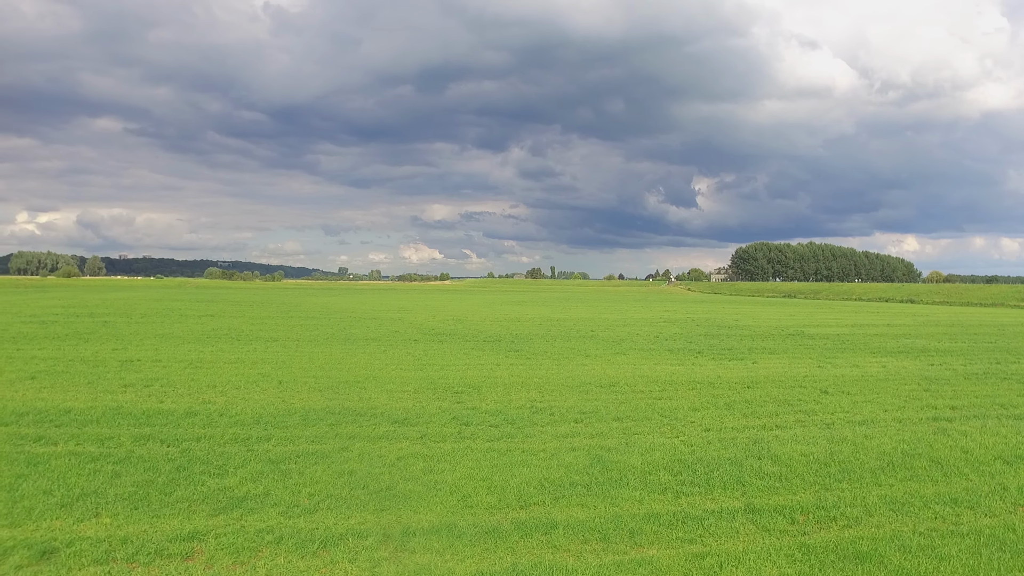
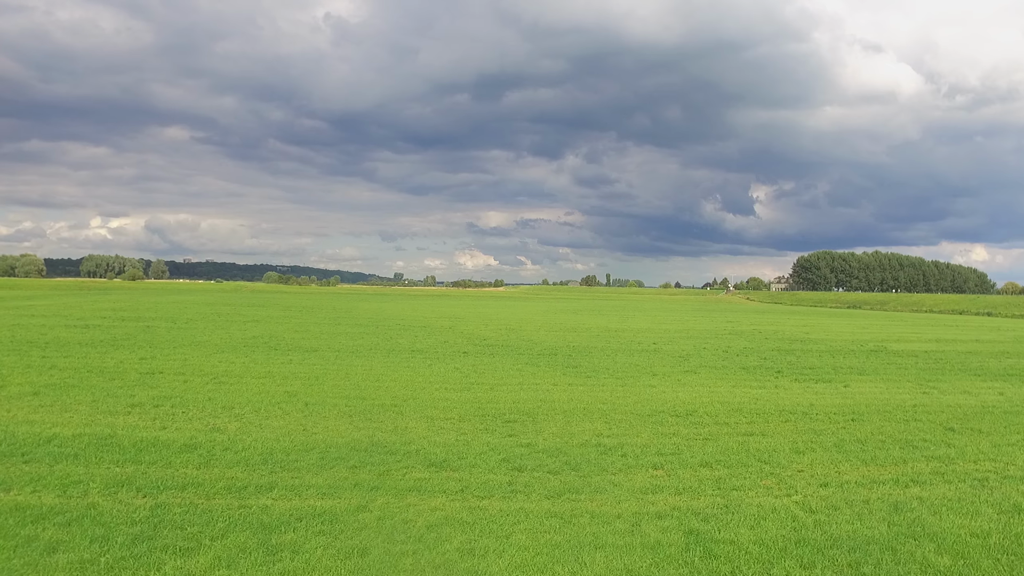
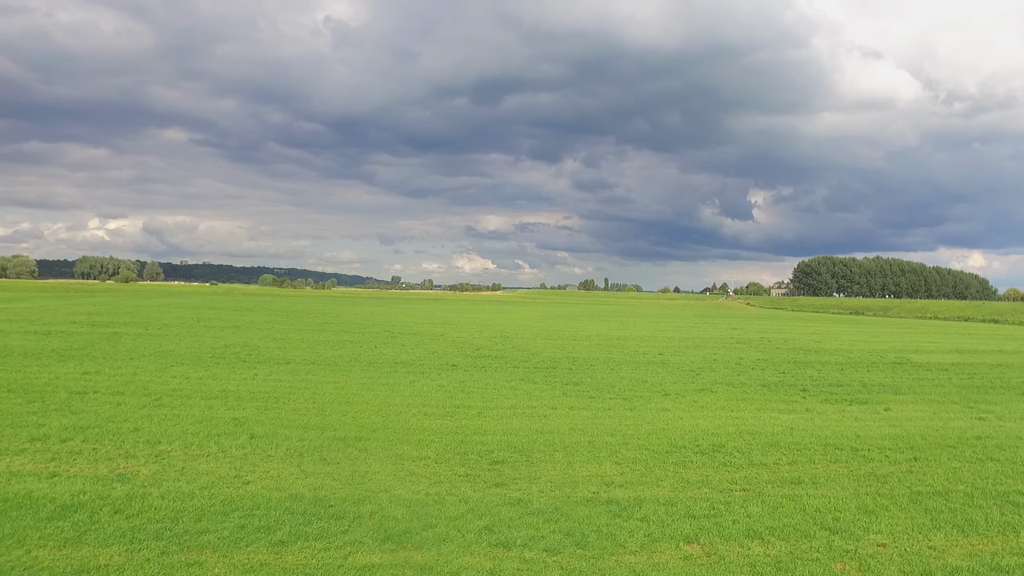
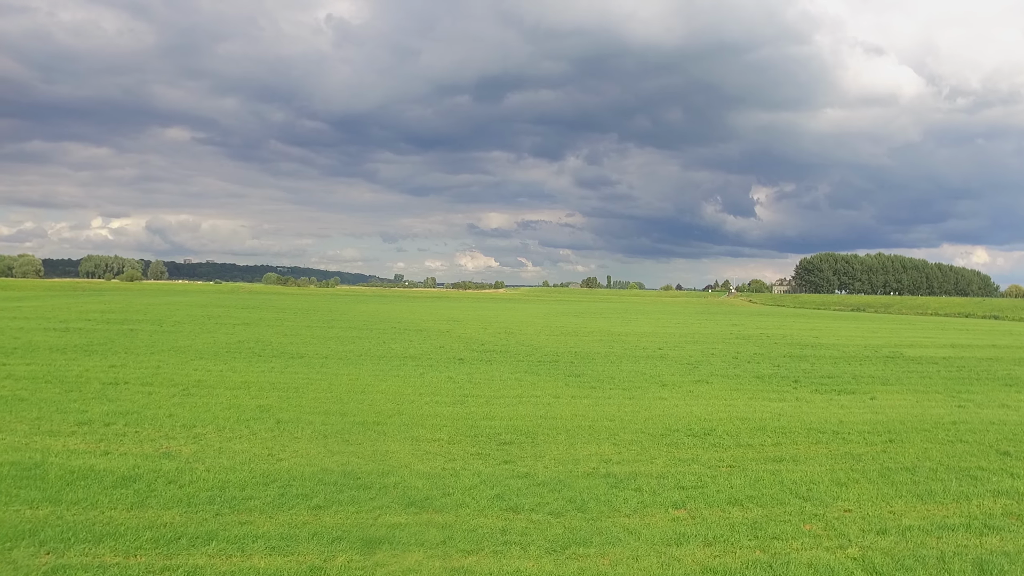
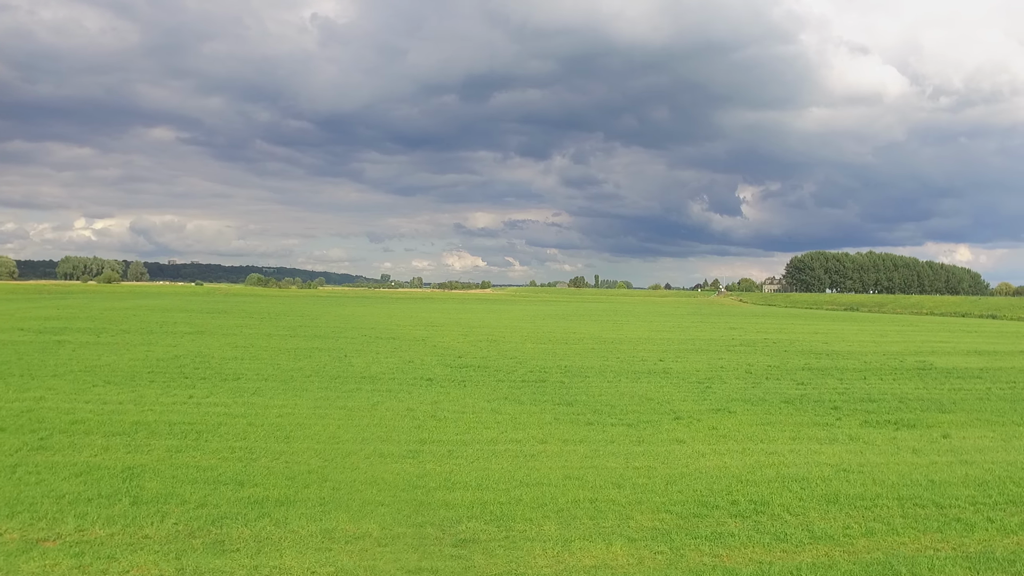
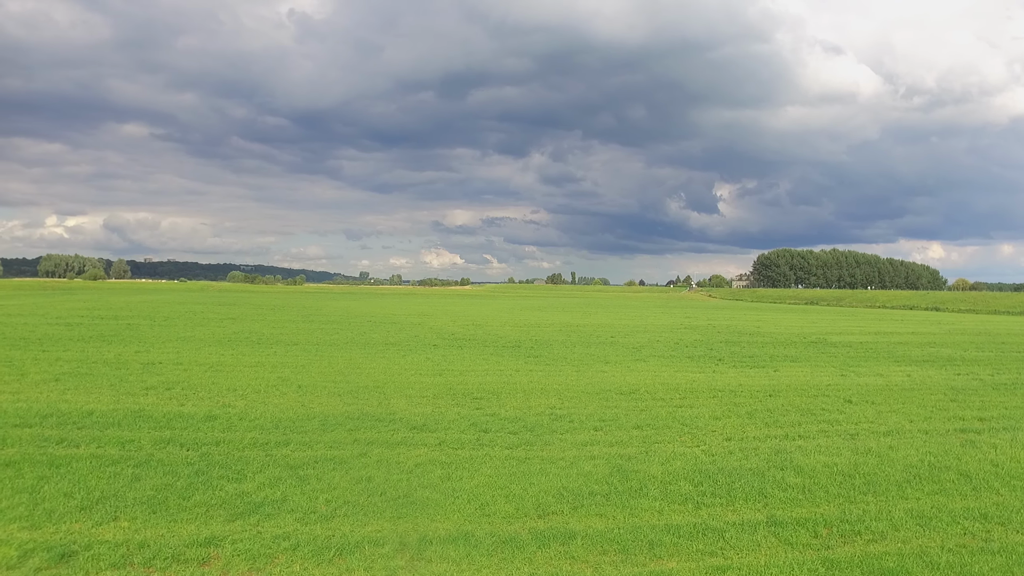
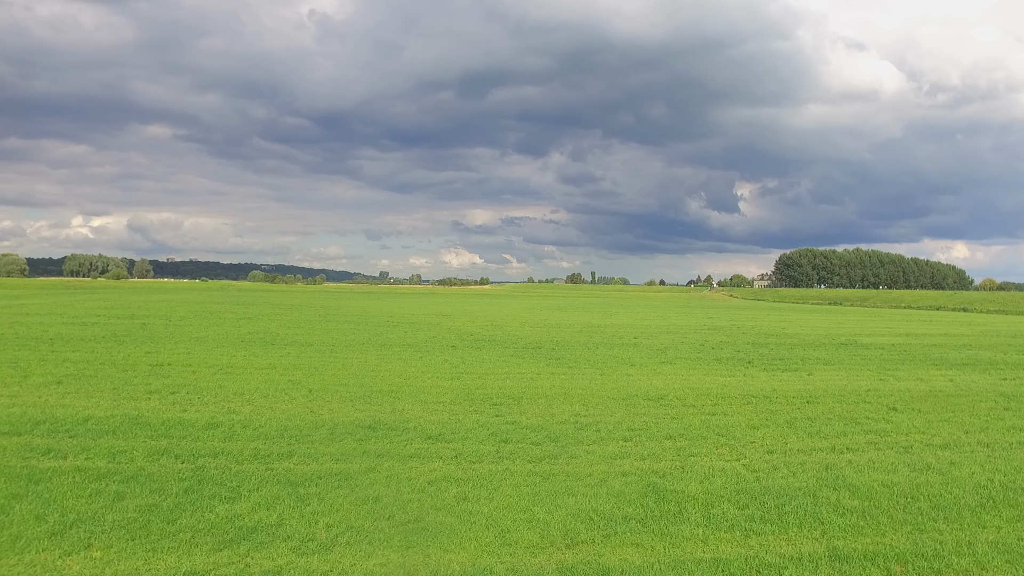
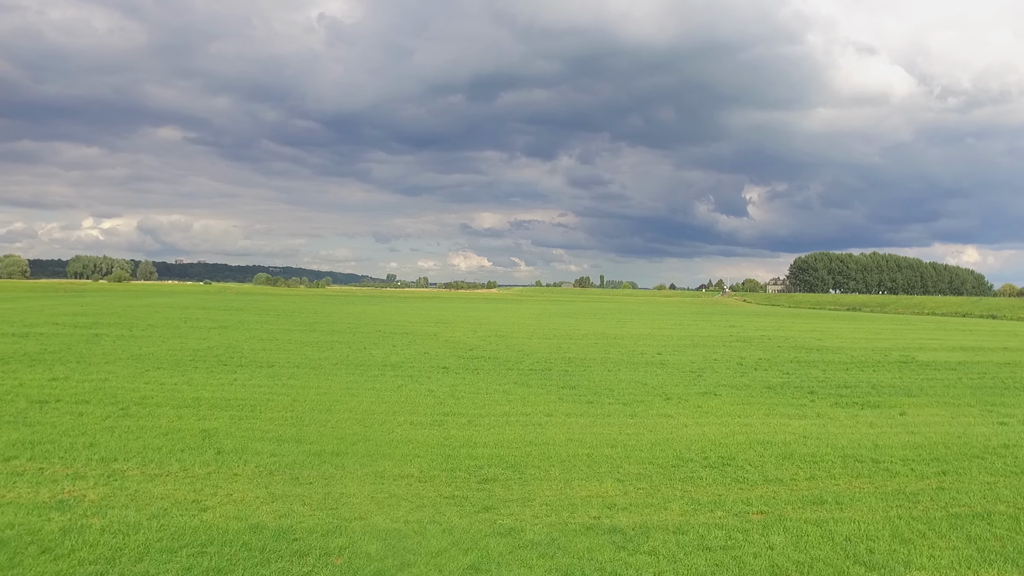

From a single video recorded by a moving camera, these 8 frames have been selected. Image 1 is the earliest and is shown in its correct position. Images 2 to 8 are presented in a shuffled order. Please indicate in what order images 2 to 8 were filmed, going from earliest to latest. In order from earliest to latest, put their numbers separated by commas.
6, 7, 2, 4, 3, 8, 5
